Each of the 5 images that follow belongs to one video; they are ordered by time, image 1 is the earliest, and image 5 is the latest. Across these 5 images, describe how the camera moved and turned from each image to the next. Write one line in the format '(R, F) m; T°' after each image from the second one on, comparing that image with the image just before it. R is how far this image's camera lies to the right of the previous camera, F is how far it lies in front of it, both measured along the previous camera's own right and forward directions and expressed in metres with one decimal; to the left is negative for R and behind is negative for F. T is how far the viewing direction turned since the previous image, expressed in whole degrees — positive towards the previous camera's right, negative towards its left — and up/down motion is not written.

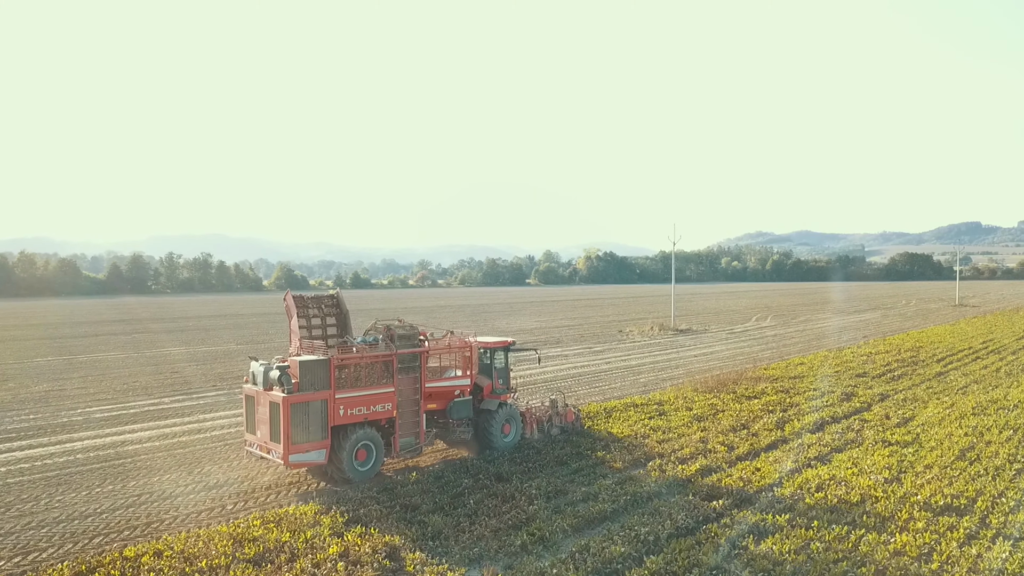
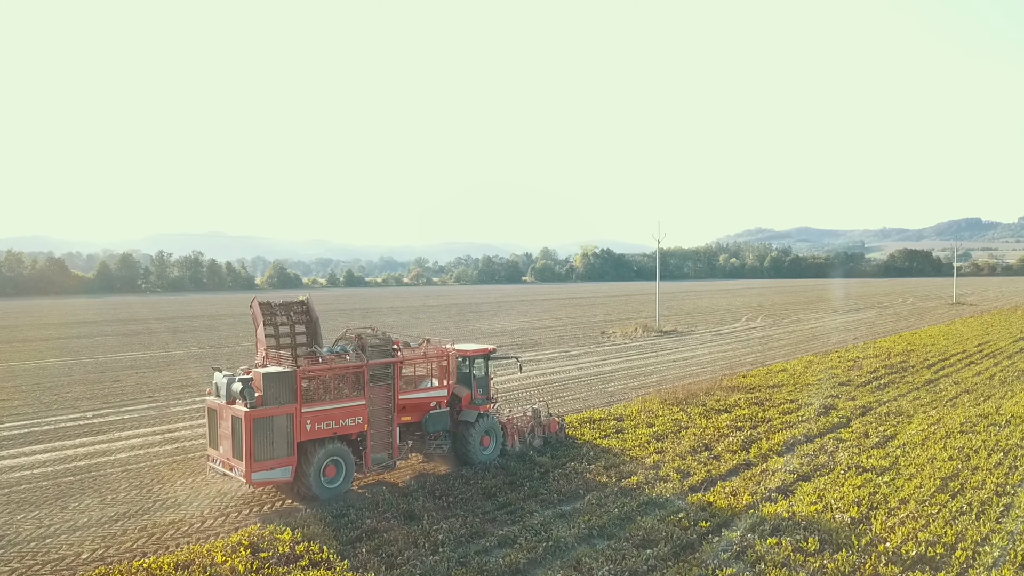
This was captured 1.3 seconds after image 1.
(+1.2, +1.4) m; 0°
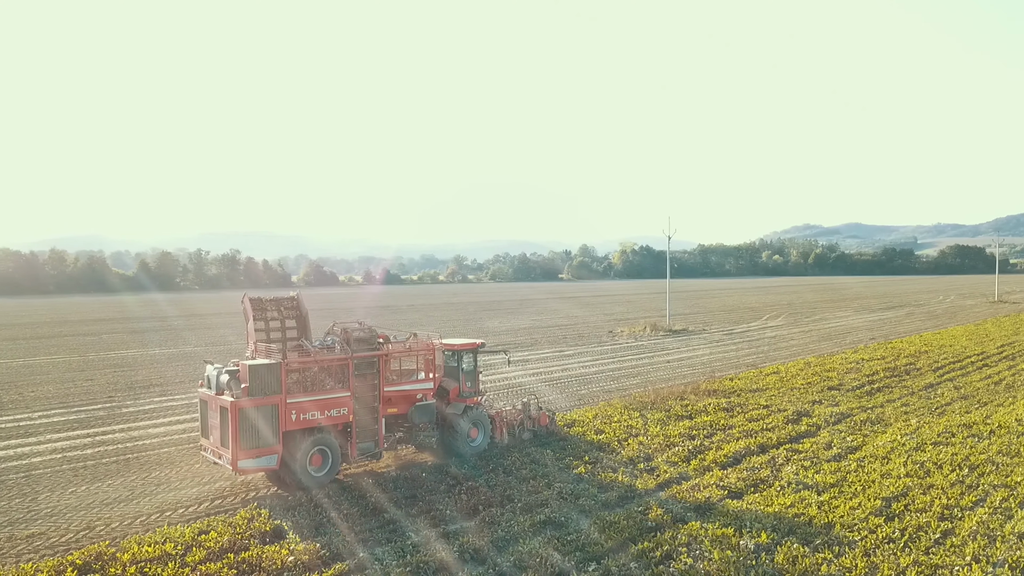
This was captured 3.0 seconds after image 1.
(+2.1, +0.8) m; -3°
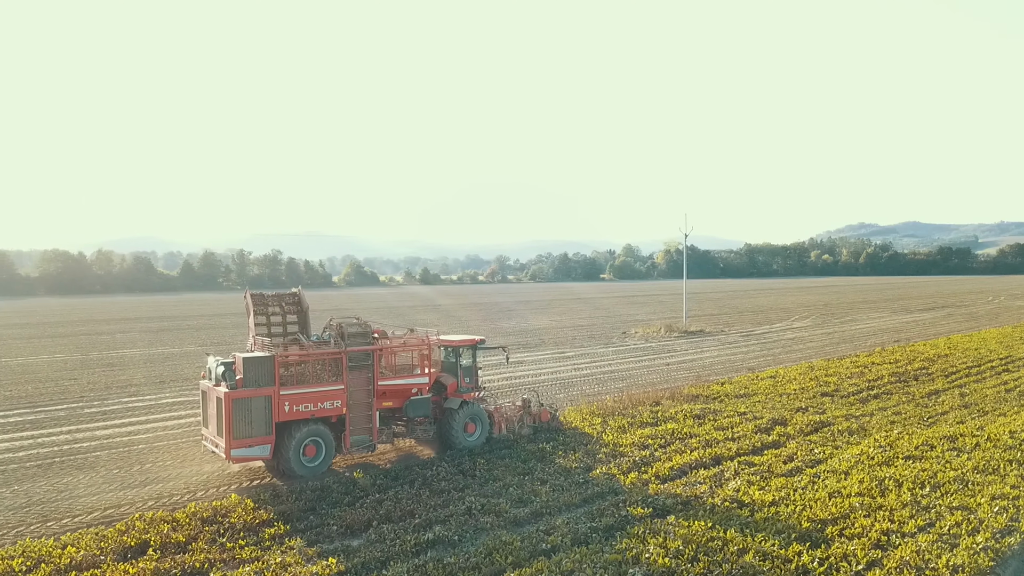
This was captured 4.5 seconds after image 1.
(+1.9, +0.7) m; -3°
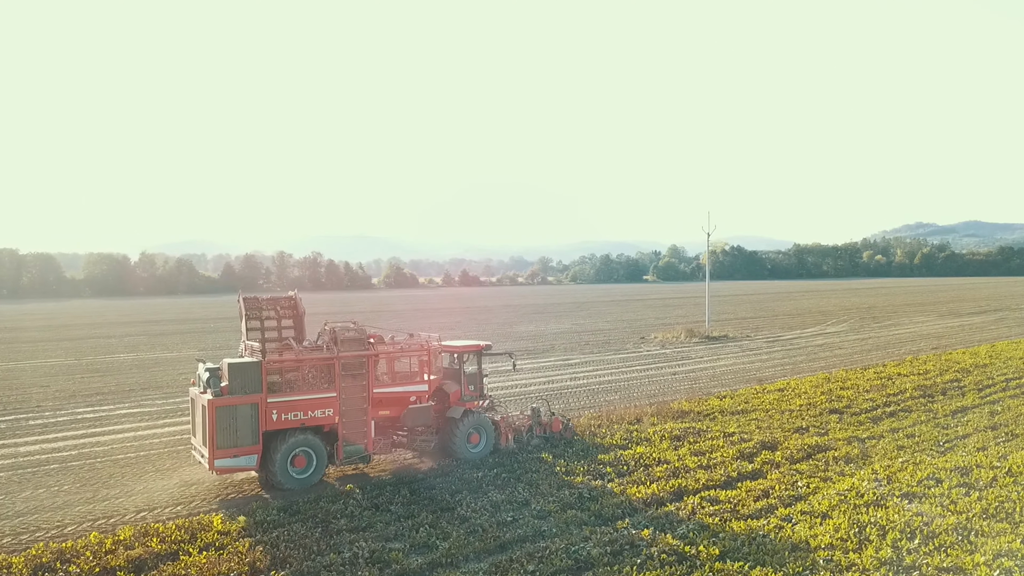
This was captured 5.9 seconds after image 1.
(+1.8, +1.6) m; -4°
